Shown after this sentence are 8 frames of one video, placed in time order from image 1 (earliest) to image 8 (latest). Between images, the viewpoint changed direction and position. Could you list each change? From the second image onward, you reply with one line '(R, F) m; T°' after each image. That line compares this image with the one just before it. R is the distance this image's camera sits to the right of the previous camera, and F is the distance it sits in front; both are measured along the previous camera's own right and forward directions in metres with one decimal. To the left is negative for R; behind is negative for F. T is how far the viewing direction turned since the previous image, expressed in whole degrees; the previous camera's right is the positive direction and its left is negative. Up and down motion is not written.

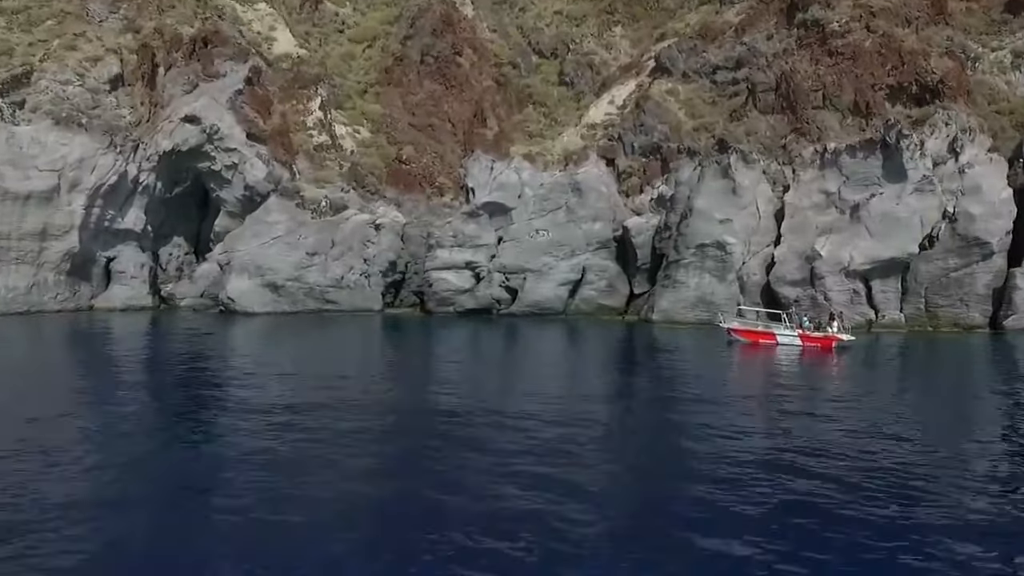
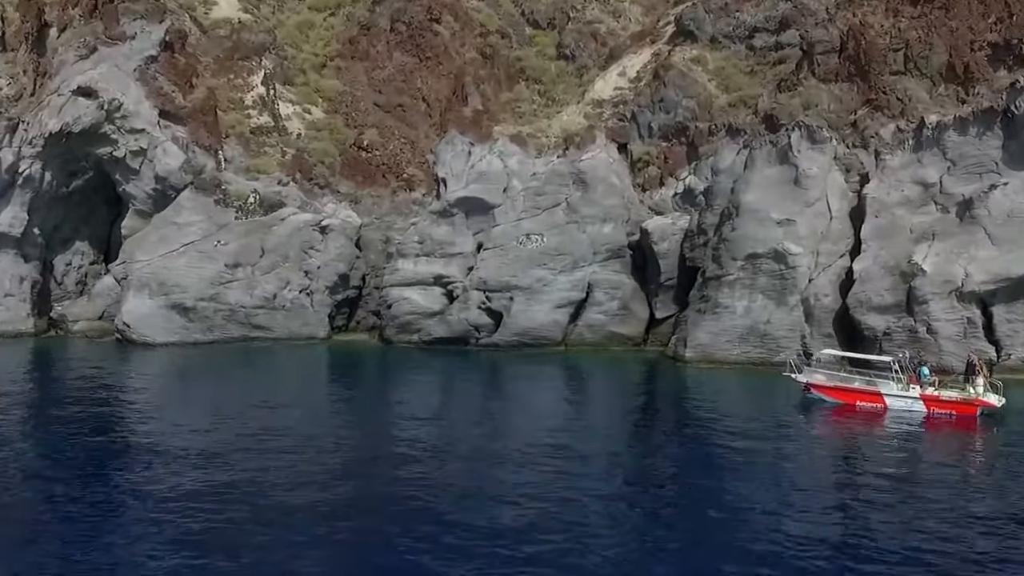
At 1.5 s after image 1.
(+0.3, +10.6) m; 0°
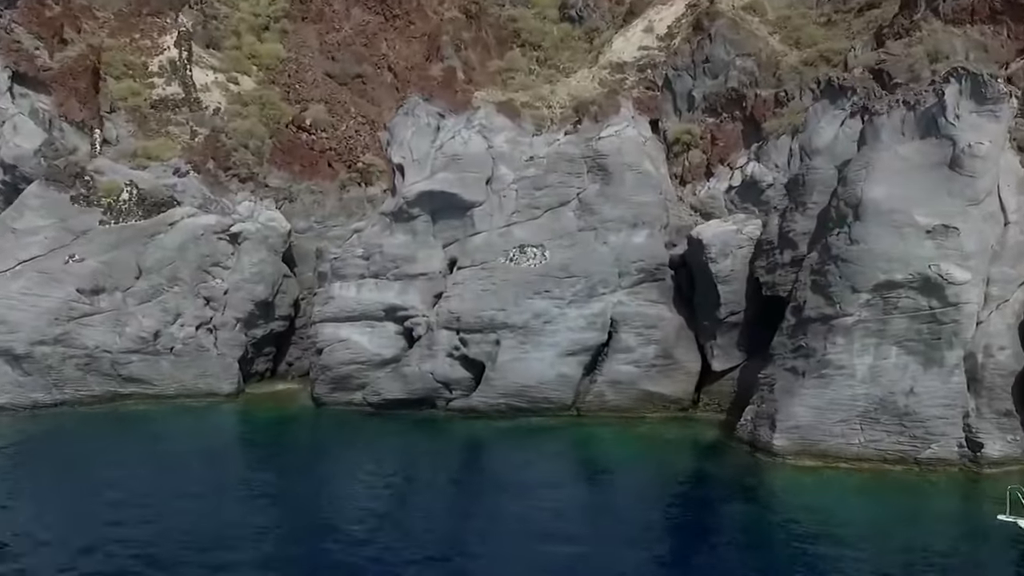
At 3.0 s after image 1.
(+0.2, +10.8) m; 0°
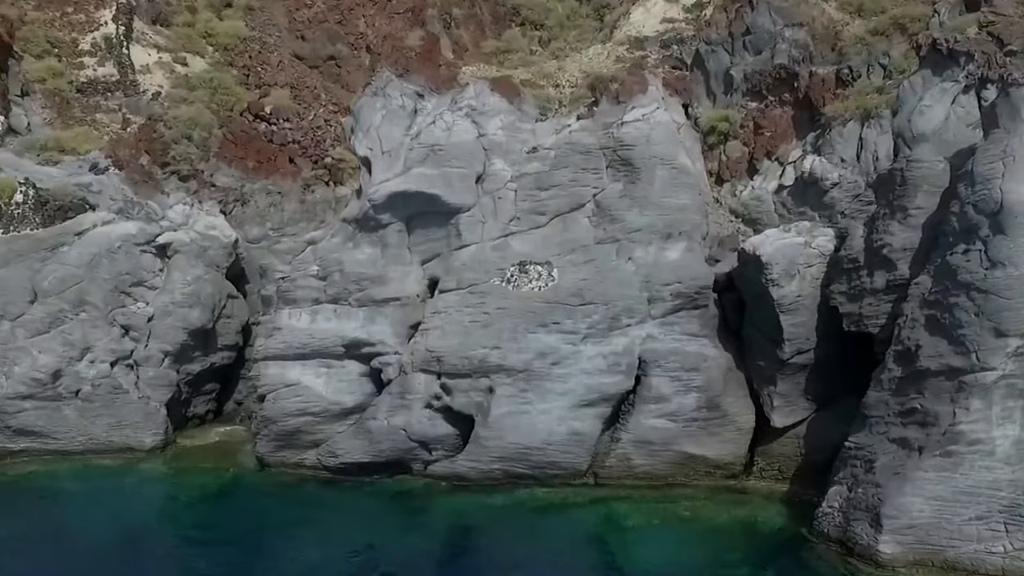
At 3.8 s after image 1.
(0.0, +5.2) m; 0°
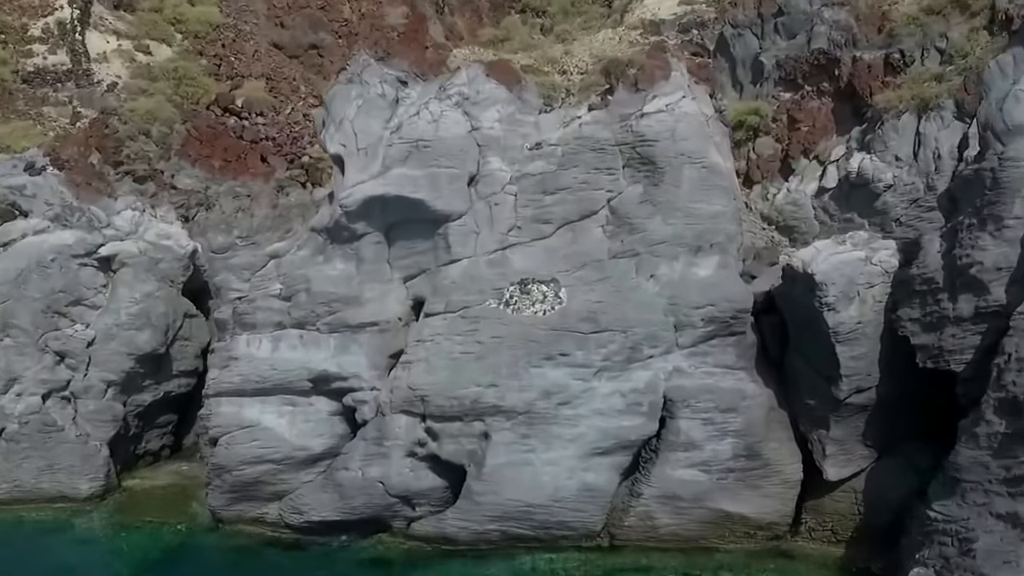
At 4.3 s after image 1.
(0.0, +2.9) m; 0°
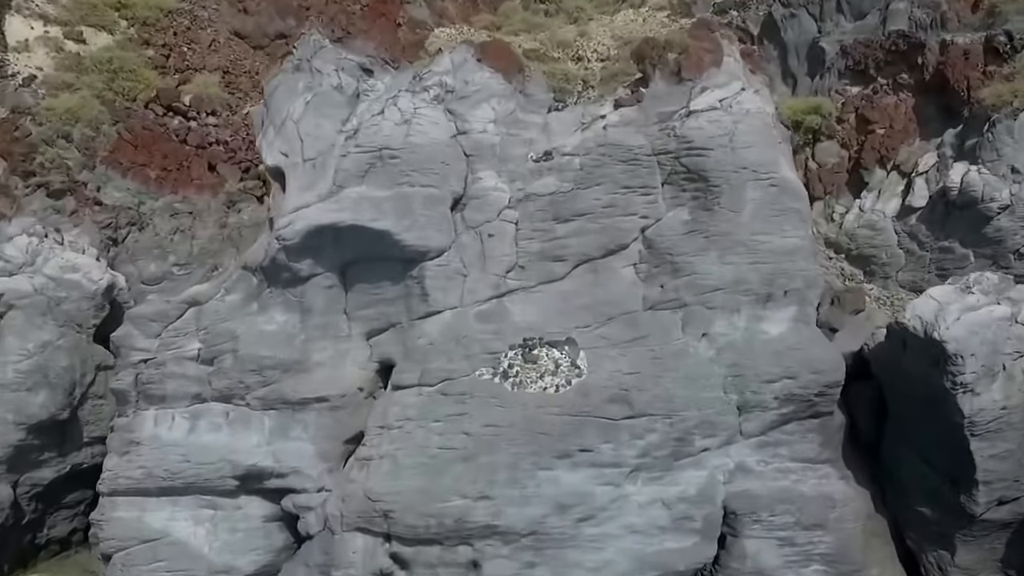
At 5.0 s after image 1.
(0.0, +4.0) m; 0°
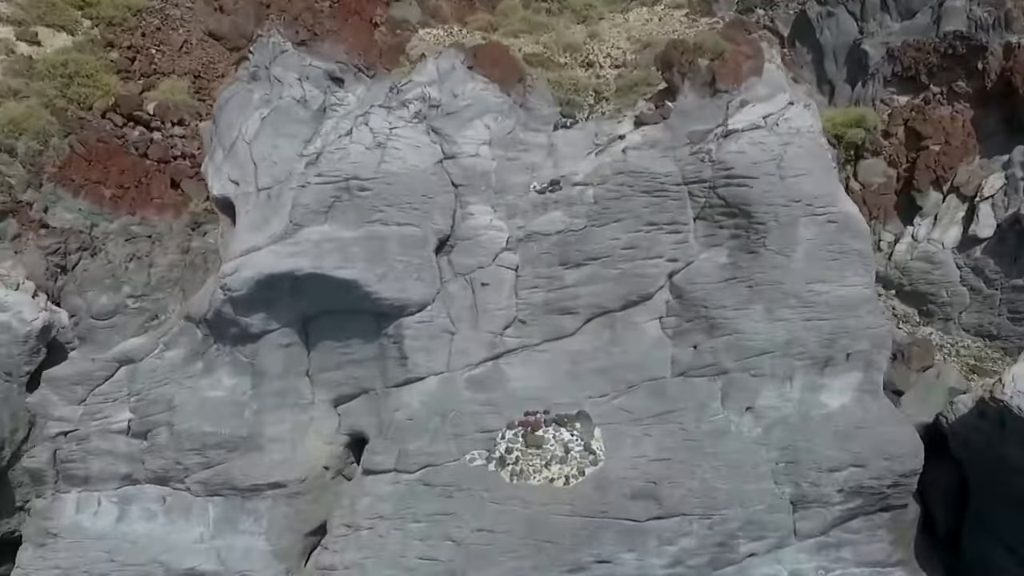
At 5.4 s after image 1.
(0.0, +2.1) m; 0°
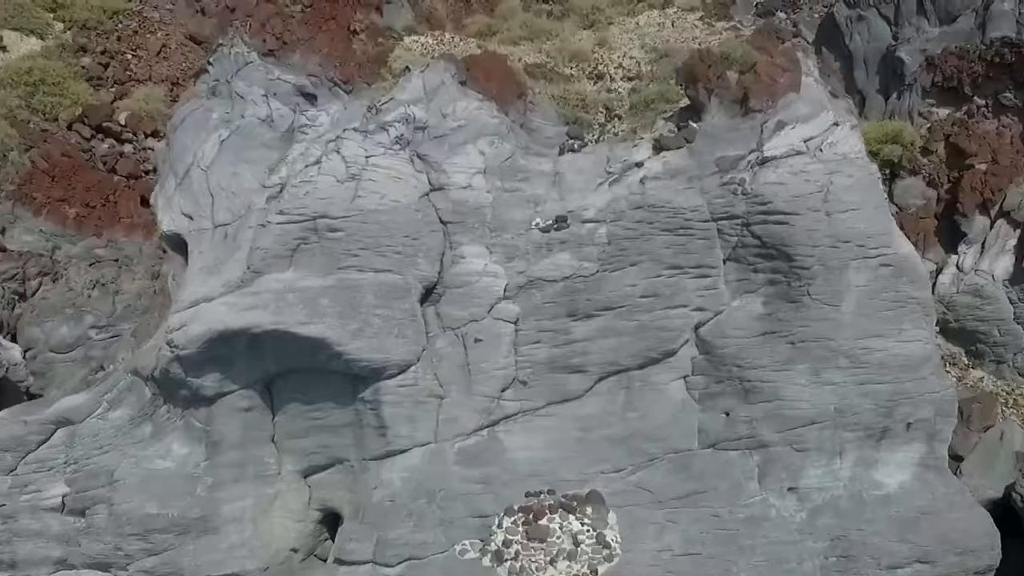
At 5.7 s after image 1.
(0.0, +1.4) m; 0°
